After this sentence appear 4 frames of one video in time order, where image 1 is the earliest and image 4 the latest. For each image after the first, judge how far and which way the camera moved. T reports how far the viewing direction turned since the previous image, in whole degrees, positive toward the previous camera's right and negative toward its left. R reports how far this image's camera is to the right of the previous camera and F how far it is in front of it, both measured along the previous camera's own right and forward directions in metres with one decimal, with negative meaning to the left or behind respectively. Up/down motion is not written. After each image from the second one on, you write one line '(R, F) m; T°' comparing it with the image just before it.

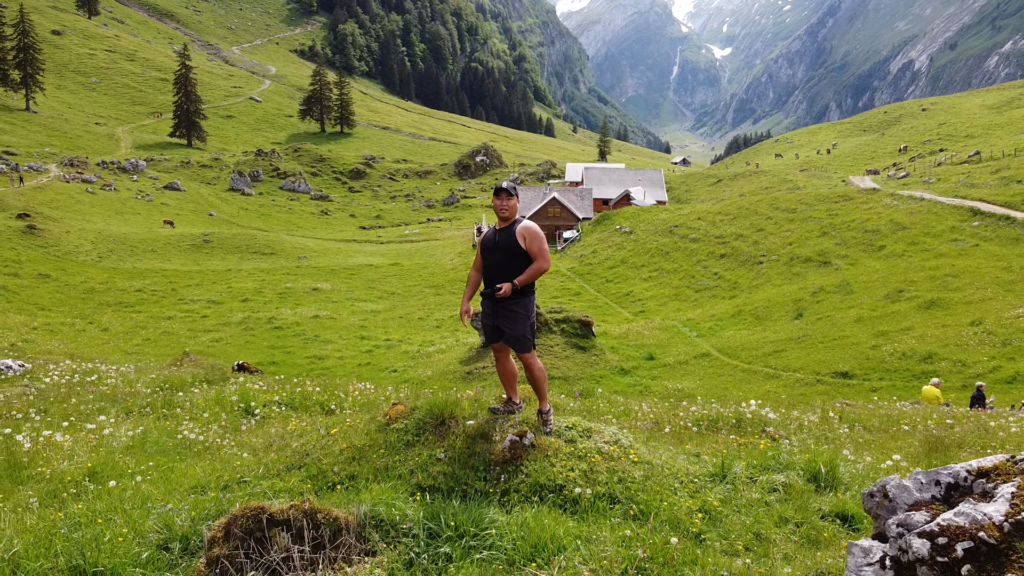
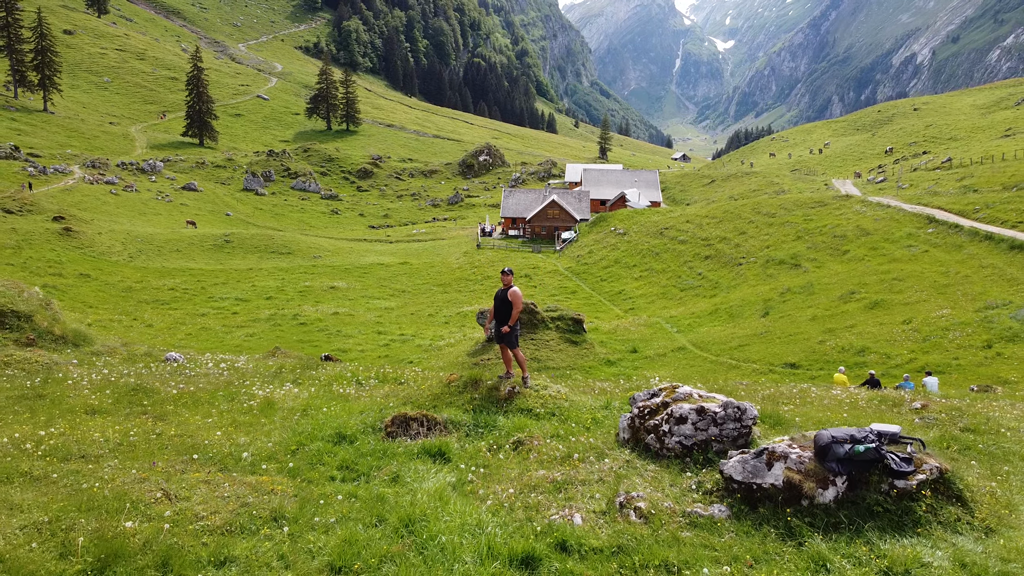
(+0.1, -5.5) m; 0°
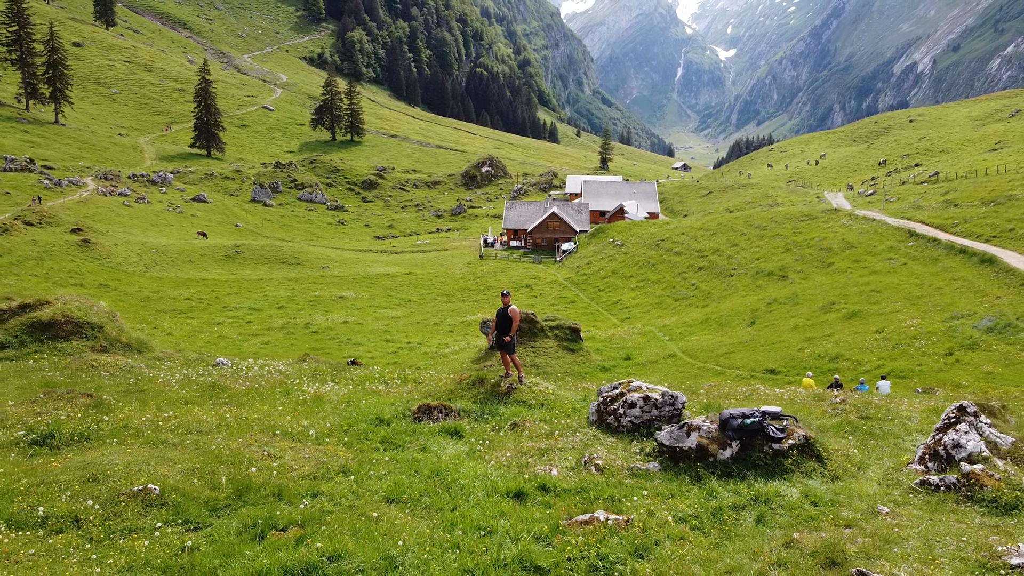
(+0.1, -2.8) m; 0°
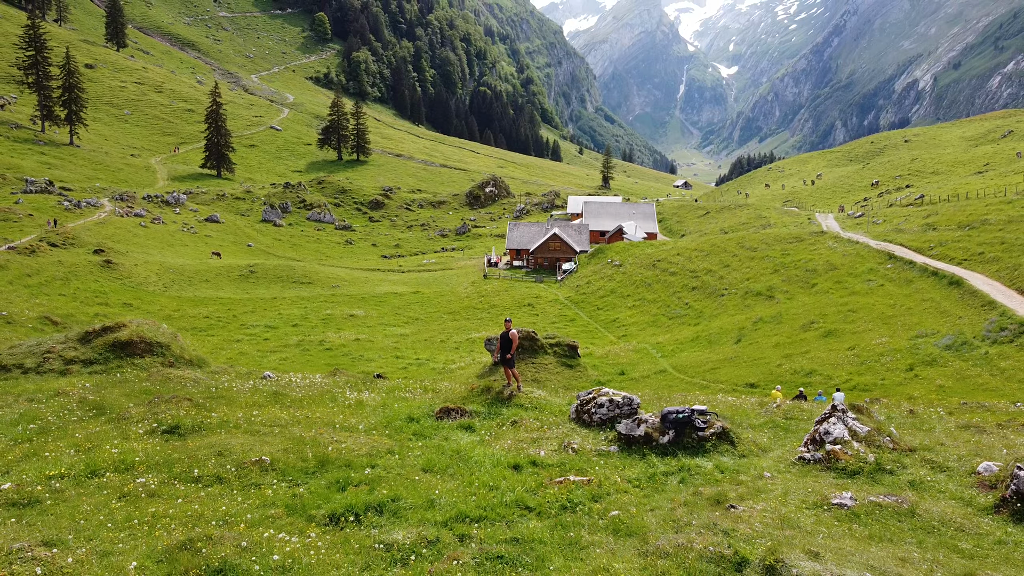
(+0.1, -3.6) m; 0°
